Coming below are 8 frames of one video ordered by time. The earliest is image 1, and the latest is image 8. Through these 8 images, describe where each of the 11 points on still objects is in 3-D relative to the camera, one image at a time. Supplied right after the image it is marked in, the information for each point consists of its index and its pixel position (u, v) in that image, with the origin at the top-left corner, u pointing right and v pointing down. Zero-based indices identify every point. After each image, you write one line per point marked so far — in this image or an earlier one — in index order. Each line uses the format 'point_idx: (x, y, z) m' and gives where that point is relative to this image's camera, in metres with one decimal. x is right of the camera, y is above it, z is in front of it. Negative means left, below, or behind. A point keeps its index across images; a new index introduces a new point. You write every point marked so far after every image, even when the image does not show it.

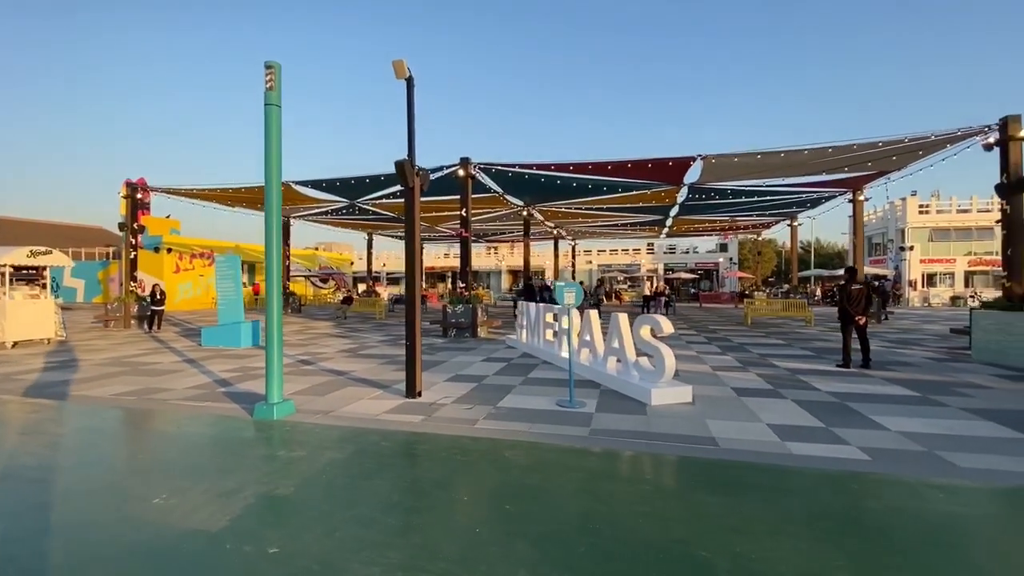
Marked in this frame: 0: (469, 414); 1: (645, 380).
0: (-0.6, -1.9, +7.2) m
1: (+2.2, -1.5, +8.1) m
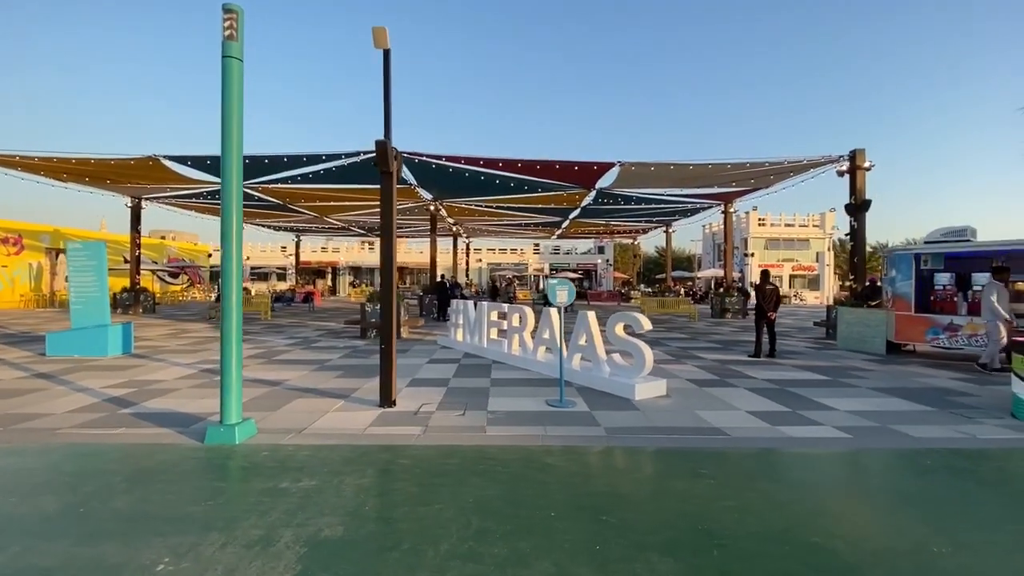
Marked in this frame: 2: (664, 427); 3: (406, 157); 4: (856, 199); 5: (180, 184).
0: (-0.6, -1.8, +6.6) m
1: (+1.8, -1.5, +8.2) m
2: (+2.1, -1.9, +6.5) m
3: (-3.6, +4.4, +16.1) m
4: (+11.2, +2.9, +15.6) m
5: (-13.8, +4.3, +19.8) m
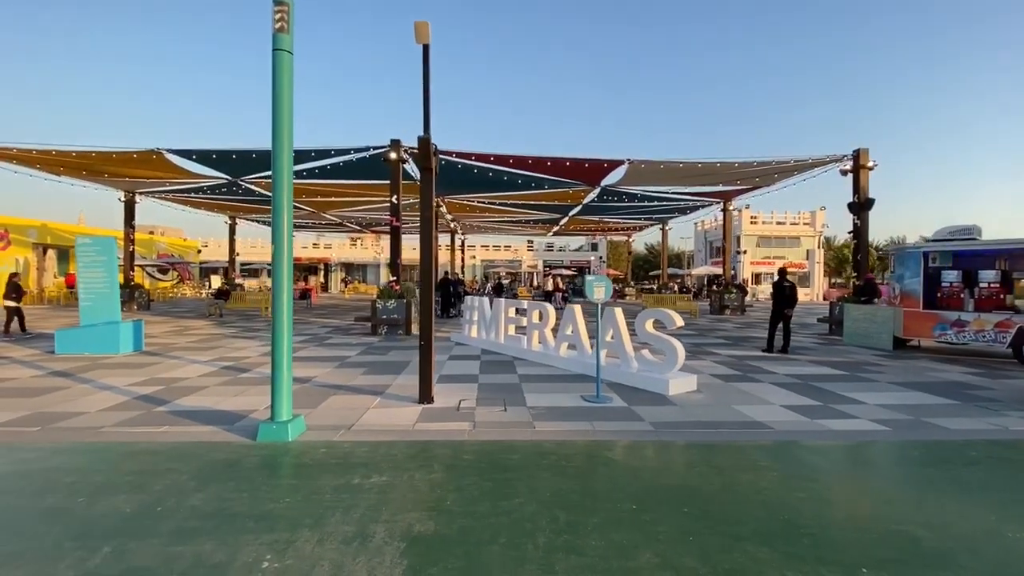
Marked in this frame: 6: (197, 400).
0: (0.0, -1.8, +6.7) m
1: (+2.4, -1.4, +8.3) m
2: (+2.7, -1.8, +6.6) m
3: (-3.3, +4.5, +16.0) m
4: (+11.6, +3.0, +15.9) m
5: (-13.5, +4.4, +19.4) m
6: (-4.9, -1.7, +7.5) m
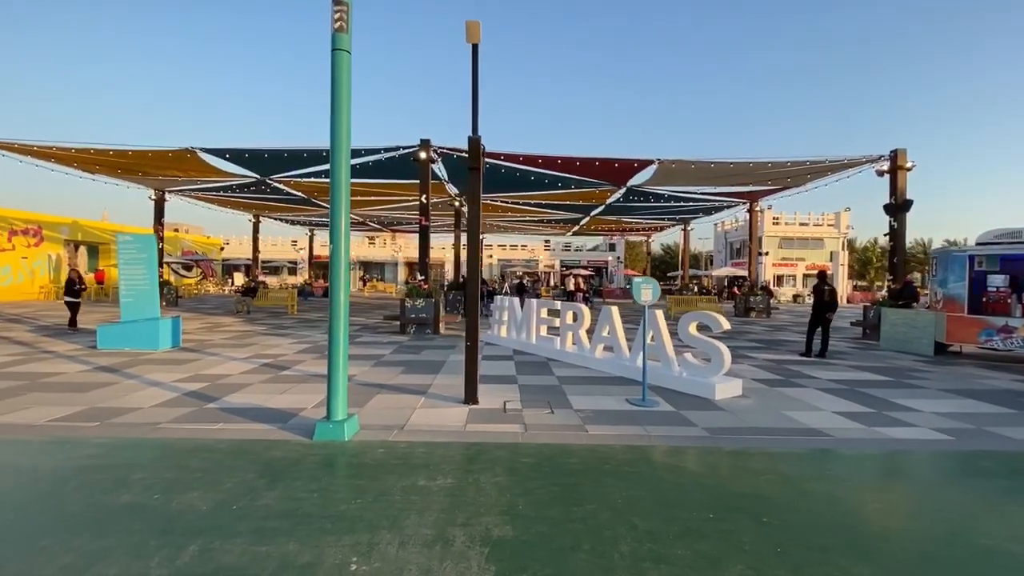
0: (+0.7, -1.8, +6.6) m
1: (+3.1, -1.5, +8.2) m
2: (+3.4, -1.9, +6.5) m
3: (-2.3, +4.5, +16.0) m
4: (+12.5, +2.9, +15.6) m
5: (-12.4, +4.5, +19.7) m
6: (-4.2, -1.7, +7.5) m
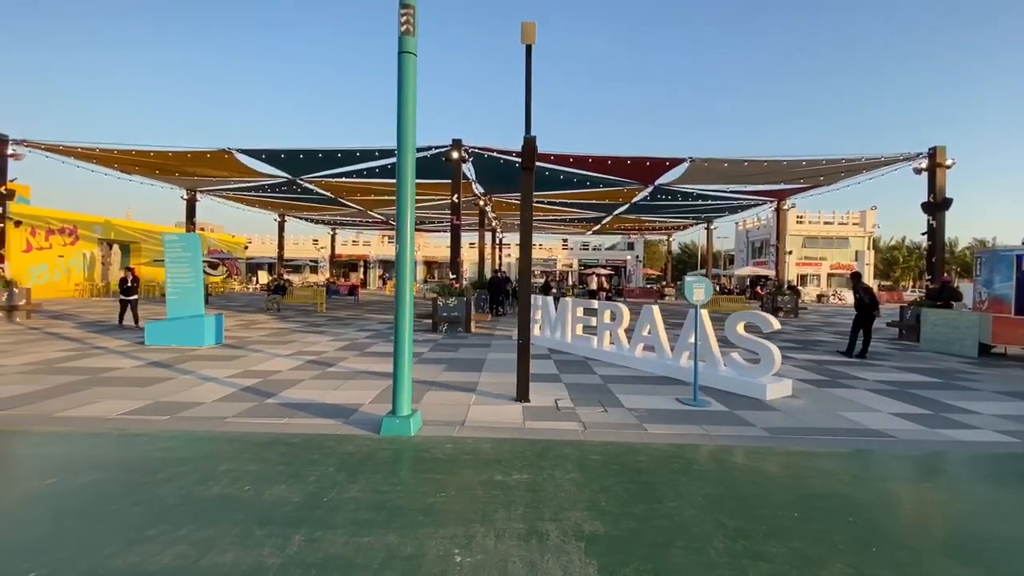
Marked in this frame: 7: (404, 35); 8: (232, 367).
0: (+1.5, -1.8, +6.7) m
1: (+3.9, -1.5, +8.2) m
2: (+4.1, -1.9, +6.4) m
3: (-1.3, +4.5, +16.1) m
4: (+13.5, +2.9, +15.3) m
5: (-11.3, +4.6, +20.0) m
6: (-3.4, -1.7, +7.7) m
7: (-1.3, +3.0, +5.7) m
8: (-5.6, -1.6, +9.5) m
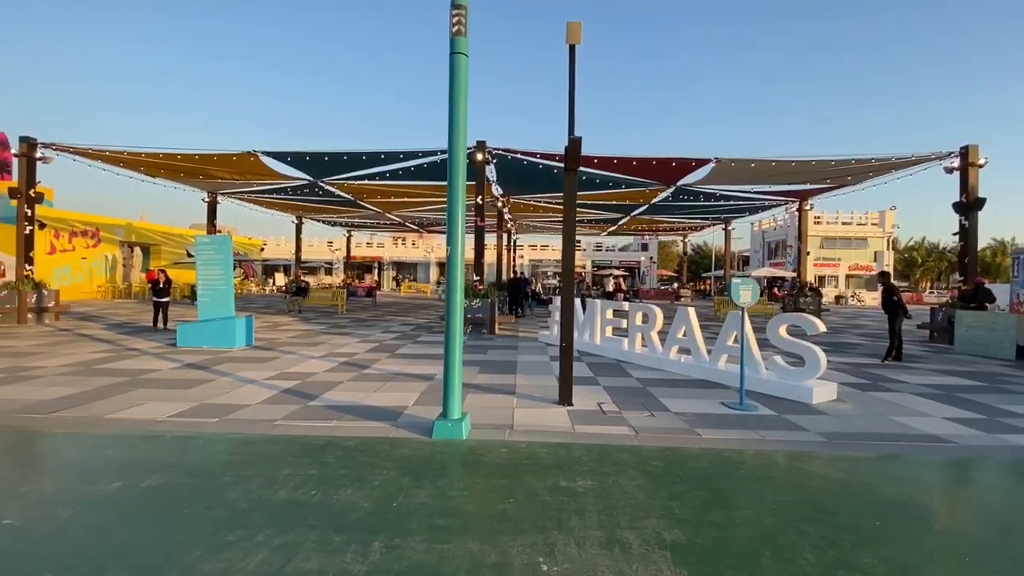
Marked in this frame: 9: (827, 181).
0: (+2.1, -1.8, +6.6) m
1: (+4.6, -1.5, +8.1) m
2: (+4.8, -1.9, +6.3) m
3: (-0.5, +4.5, +16.1) m
4: (+14.3, +2.8, +15.0) m
5: (-10.4, +4.5, +20.2) m
6: (-2.7, -1.7, +7.7) m
7: (-0.7, +3.0, +5.6) m
8: (-4.9, -1.6, +9.6) m
9: (+11.9, +4.1, +18.2) m
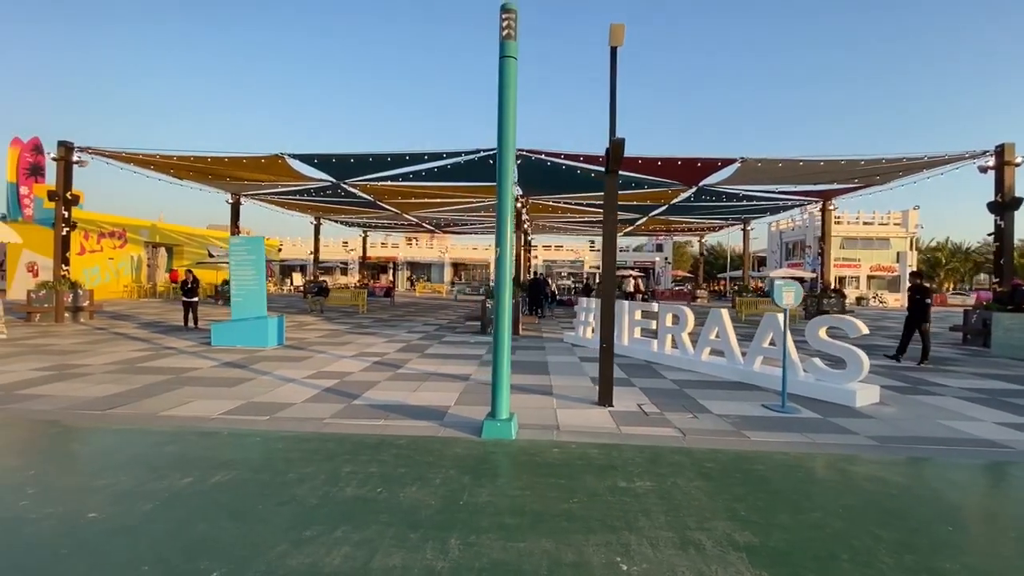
0: (+2.7, -1.8, +6.6) m
1: (+5.2, -1.5, +8.0) m
2: (+5.4, -1.9, +6.2) m
3: (+0.4, +4.5, +16.2) m
4: (+15.1, +2.8, +14.8) m
5: (-9.5, +4.5, +20.4) m
6: (-2.1, -1.7, +7.8) m
7: (-0.1, +3.0, +5.7) m
8: (-4.2, -1.6, +9.7) m
9: (+12.7, +4.0, +18.0) m
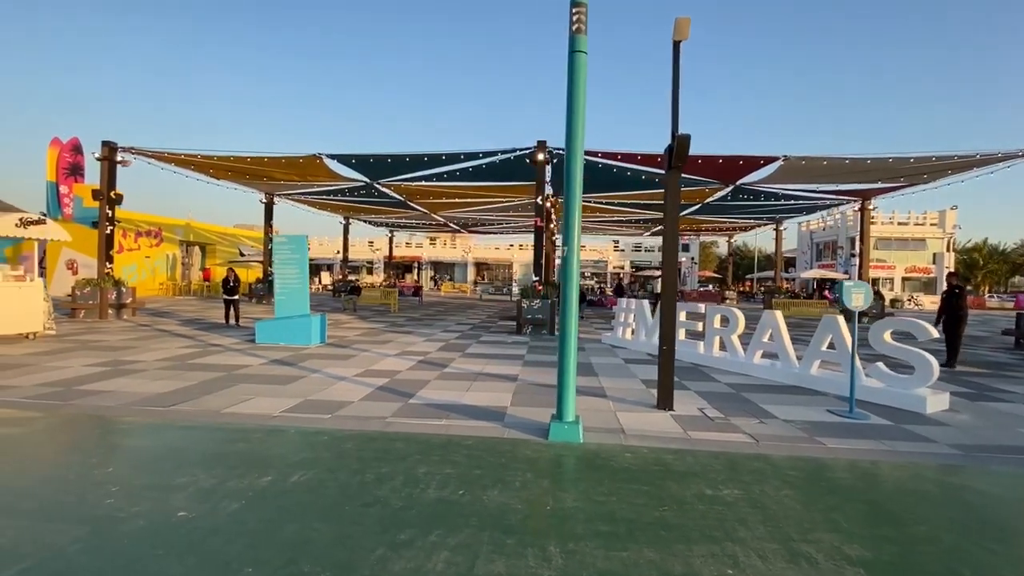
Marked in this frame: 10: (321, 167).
0: (+3.5, -1.9, +6.3) m
1: (+6.1, -1.6, +7.7) m
2: (+6.2, -2.0, +5.9) m
3: (+1.6, +4.5, +16.0) m
4: (+16.2, +2.7, +14.1) m
5: (-8.2, +4.6, +20.7) m
6: (-1.2, -1.7, +7.7) m
7: (+0.8, +3.0, +5.6) m
8: (-3.3, -1.6, +9.7) m
9: (+14.0, +3.9, +17.4) m
10: (-7.1, +4.5, +17.8) m
